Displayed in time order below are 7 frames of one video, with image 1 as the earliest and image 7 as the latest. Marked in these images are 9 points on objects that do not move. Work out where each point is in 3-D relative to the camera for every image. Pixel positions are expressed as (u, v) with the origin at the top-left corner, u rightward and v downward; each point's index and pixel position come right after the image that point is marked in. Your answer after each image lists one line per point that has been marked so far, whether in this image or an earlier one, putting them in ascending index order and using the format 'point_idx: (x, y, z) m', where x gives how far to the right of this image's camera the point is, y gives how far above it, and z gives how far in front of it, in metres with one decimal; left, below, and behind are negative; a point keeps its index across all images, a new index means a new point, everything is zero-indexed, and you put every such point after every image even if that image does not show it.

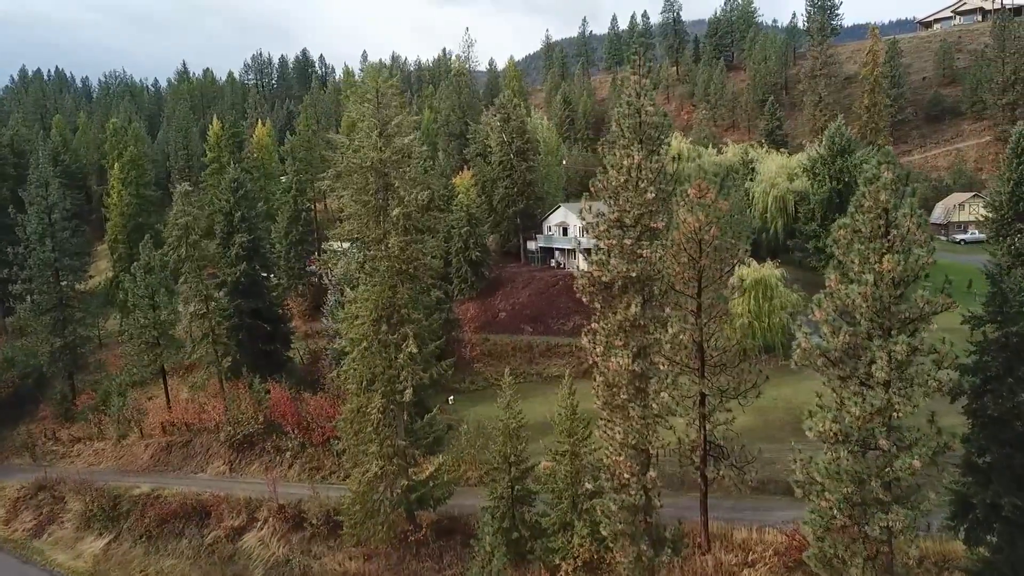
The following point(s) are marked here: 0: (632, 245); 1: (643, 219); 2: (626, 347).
0: (+2.8, +1.0, +18.2) m
1: (+3.0, +1.6, +18.3) m
2: (+2.6, -1.4, +18.2) m
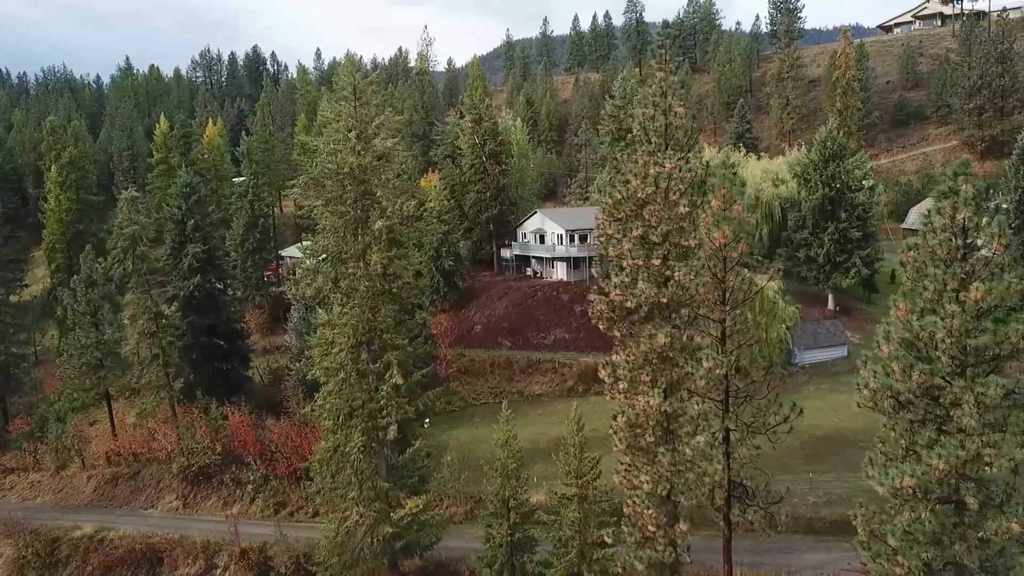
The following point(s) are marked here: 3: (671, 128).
0: (+3.0, +0.5, +15.9) m
1: (+3.2, +1.1, +16.0) m
2: (+2.8, -1.9, +15.9) m
3: (+3.3, +3.3, +16.4) m
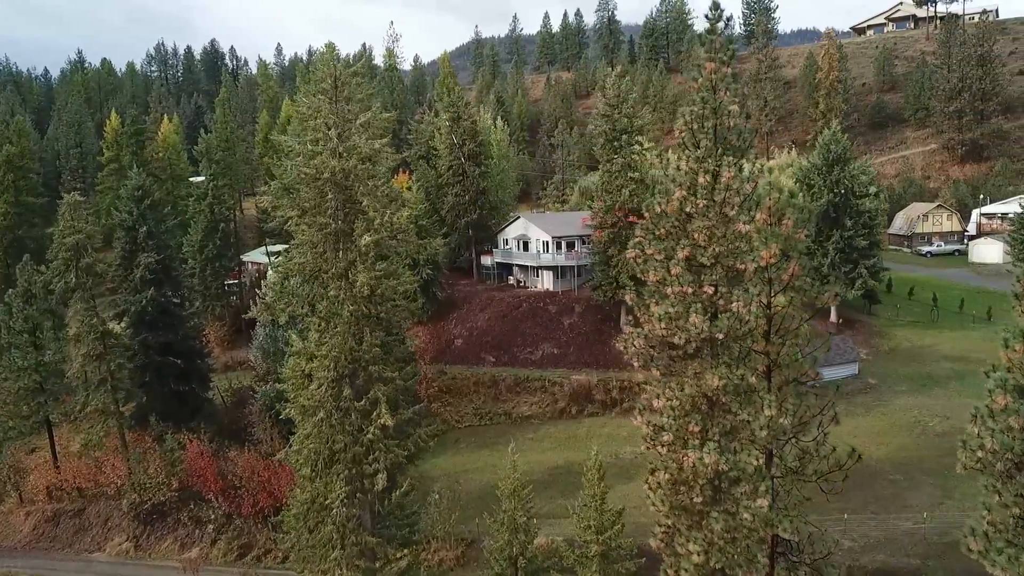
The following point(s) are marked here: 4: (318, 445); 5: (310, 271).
0: (+3.4, -0.1, +13.3) m
1: (+3.6, +0.5, +13.4) m
2: (+3.2, -2.5, +13.3) m
3: (+3.6, +2.8, +13.8) m
4: (-4.3, -3.5, +17.6) m
5: (-4.6, +0.4, +18.1) m
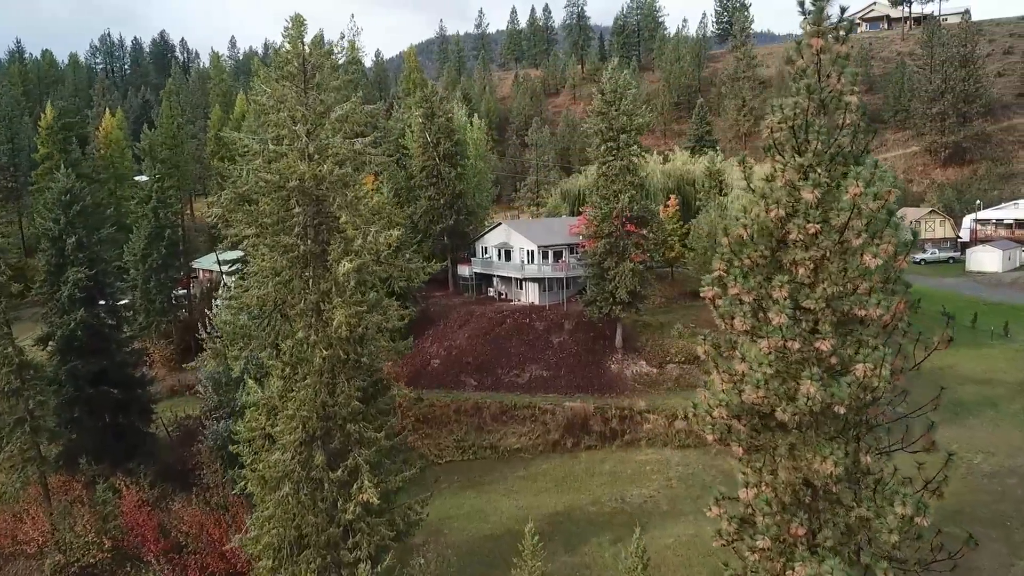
0: (+3.9, -0.7, +9.9) m
1: (+4.1, -0.1, +10.0) m
2: (+3.8, -3.1, +9.9) m
3: (+4.1, +2.1, +10.4) m
4: (-4.0, -4.1, +13.8) m
5: (-4.3, -0.3, +14.2) m
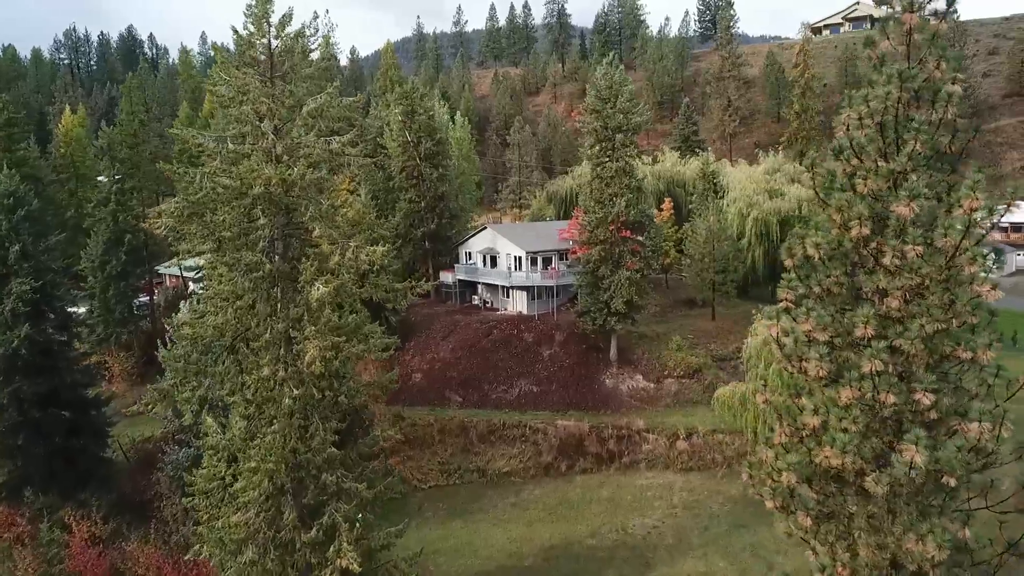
0: (+4.1, -1.1, +7.9) m
1: (+4.3, -0.5, +8.1) m
2: (+4.0, -3.5, +7.9) m
3: (+4.3, +1.7, +8.4) m
4: (-3.9, -4.5, +11.6) m
5: (-4.2, -0.7, +12.0) m
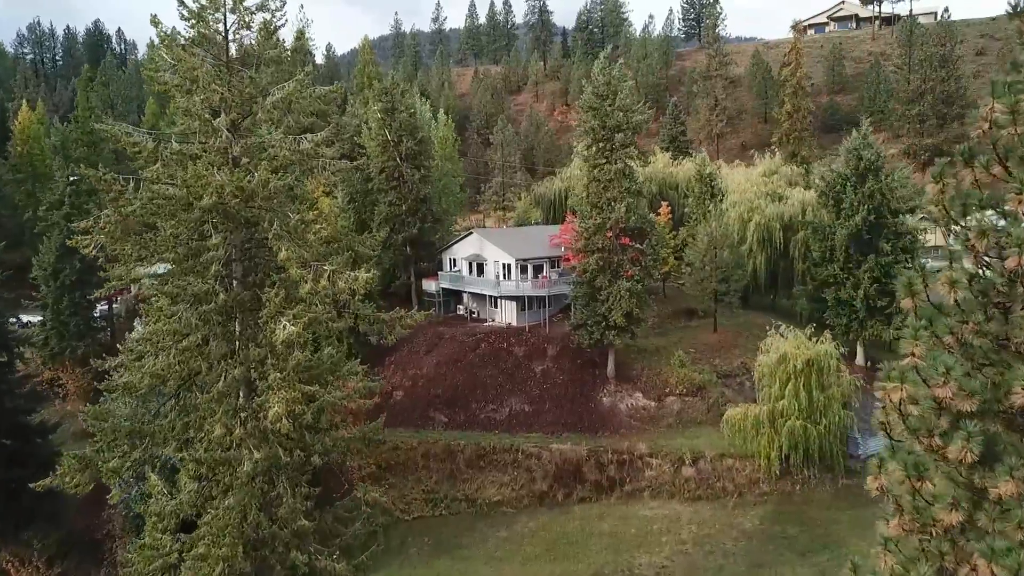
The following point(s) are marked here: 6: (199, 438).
0: (+4.4, -1.5, +5.8) m
1: (+4.6, -0.9, +5.9) m
2: (+4.2, -3.9, +5.8) m
3: (+4.6, +1.3, +6.3) m
4: (-3.7, -4.9, +9.2) m
5: (-4.1, -1.1, +9.7) m
6: (-3.9, -1.8, +9.7) m
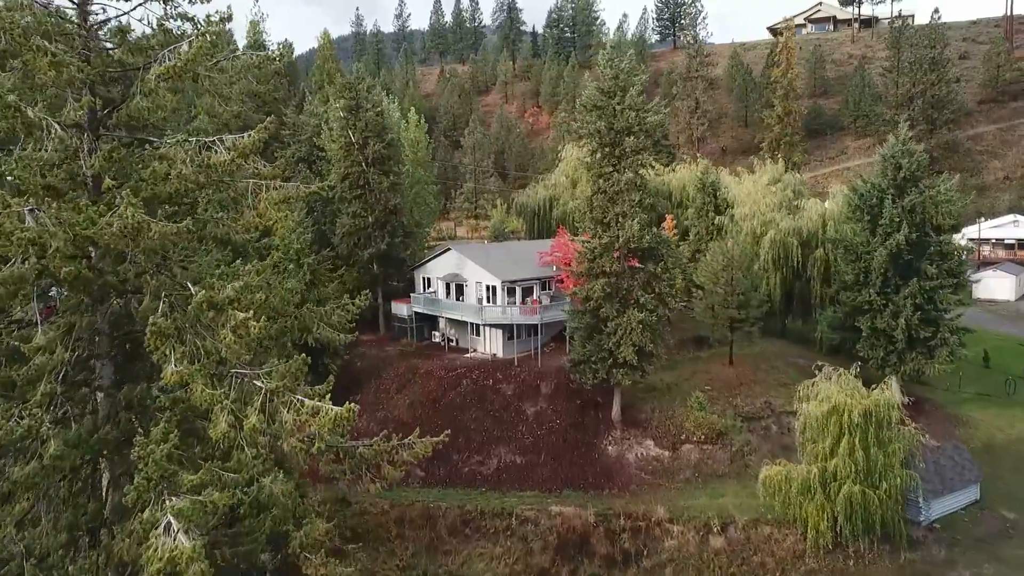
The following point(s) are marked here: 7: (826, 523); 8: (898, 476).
0: (+5.1, -2.3, +1.8) m
1: (+5.3, -1.7, +1.9) m
2: (+5.0, -4.7, +1.7) m
3: (+5.3, +0.5, +2.3) m
4: (-3.1, -5.8, +4.8) m
5: (-3.5, -1.9, +5.2) m
6: (-3.3, -2.7, +5.3) m
7: (+7.5, -5.6, +18.9) m
8: (+9.2, -4.5, +18.7) m
